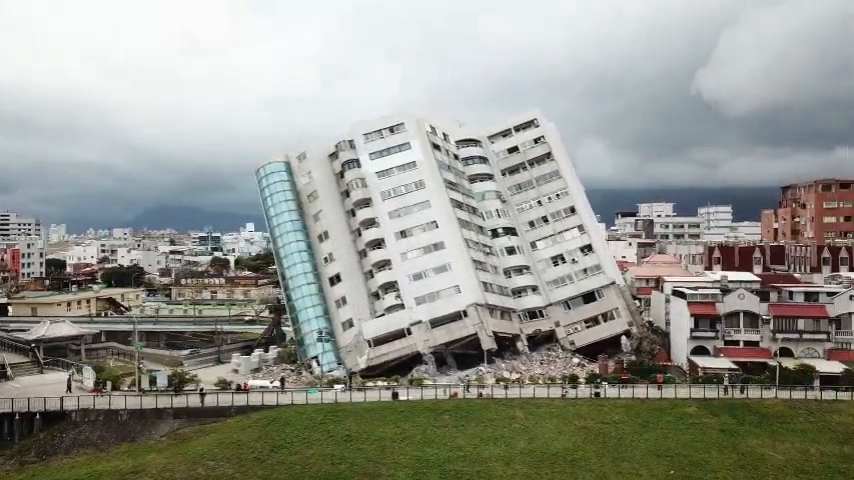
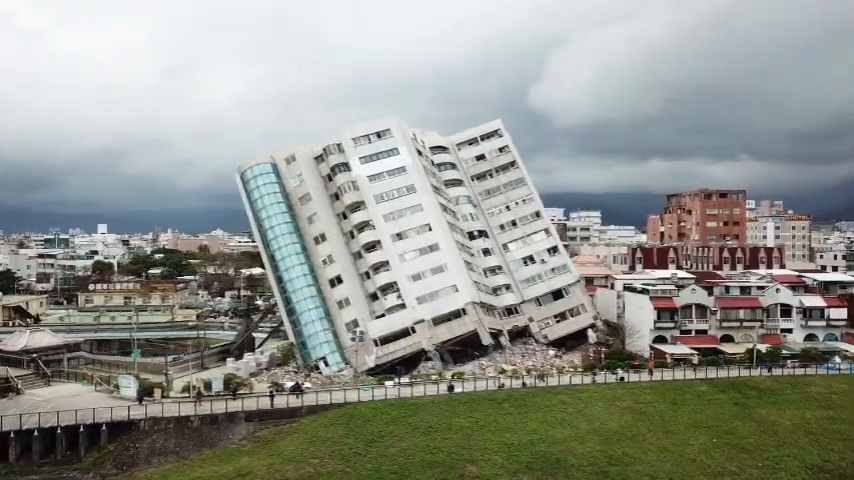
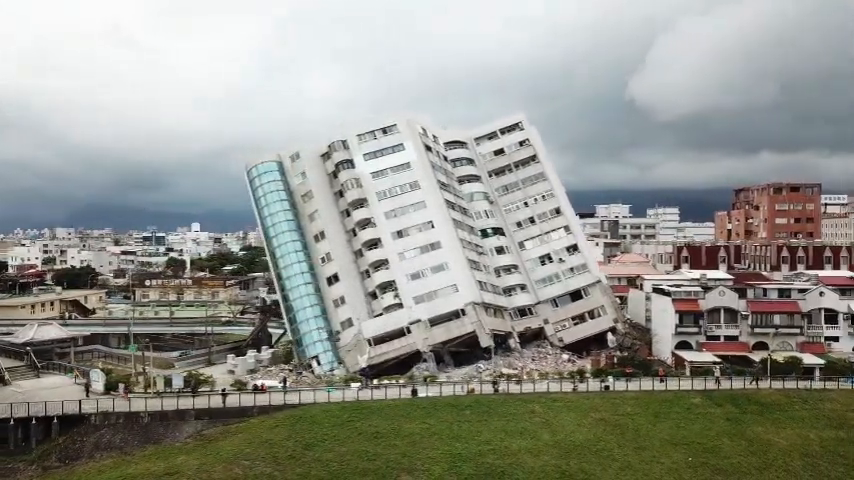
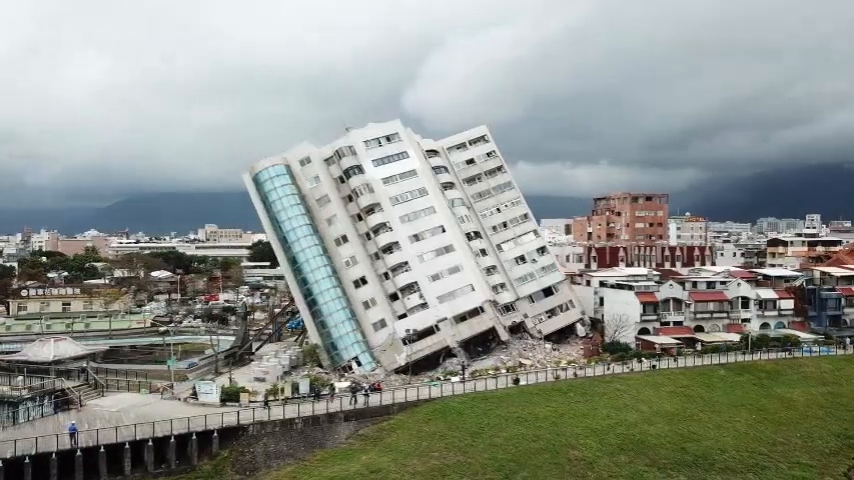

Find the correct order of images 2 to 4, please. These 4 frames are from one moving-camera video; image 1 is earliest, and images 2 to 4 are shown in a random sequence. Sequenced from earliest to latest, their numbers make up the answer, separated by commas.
3, 2, 4
